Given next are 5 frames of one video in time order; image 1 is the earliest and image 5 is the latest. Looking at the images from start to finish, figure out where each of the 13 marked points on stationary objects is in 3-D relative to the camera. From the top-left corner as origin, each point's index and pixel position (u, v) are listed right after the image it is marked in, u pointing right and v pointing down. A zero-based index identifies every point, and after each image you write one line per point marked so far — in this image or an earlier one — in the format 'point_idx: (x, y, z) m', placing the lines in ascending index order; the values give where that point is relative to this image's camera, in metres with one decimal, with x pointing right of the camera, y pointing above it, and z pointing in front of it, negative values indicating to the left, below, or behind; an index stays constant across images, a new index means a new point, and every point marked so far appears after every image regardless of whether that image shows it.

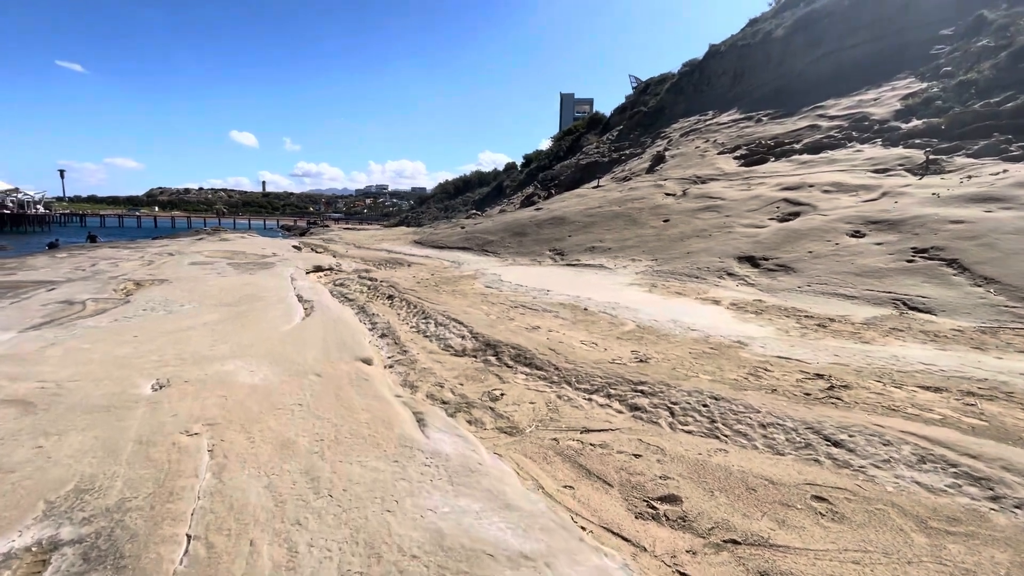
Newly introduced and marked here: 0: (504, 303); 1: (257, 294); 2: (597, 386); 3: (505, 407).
0: (-0.2, -0.3, +10.4) m
1: (-5.7, -0.1, +10.5) m
2: (+1.0, -1.2, +5.6) m
3: (-0.1, -1.3, +5.3) m
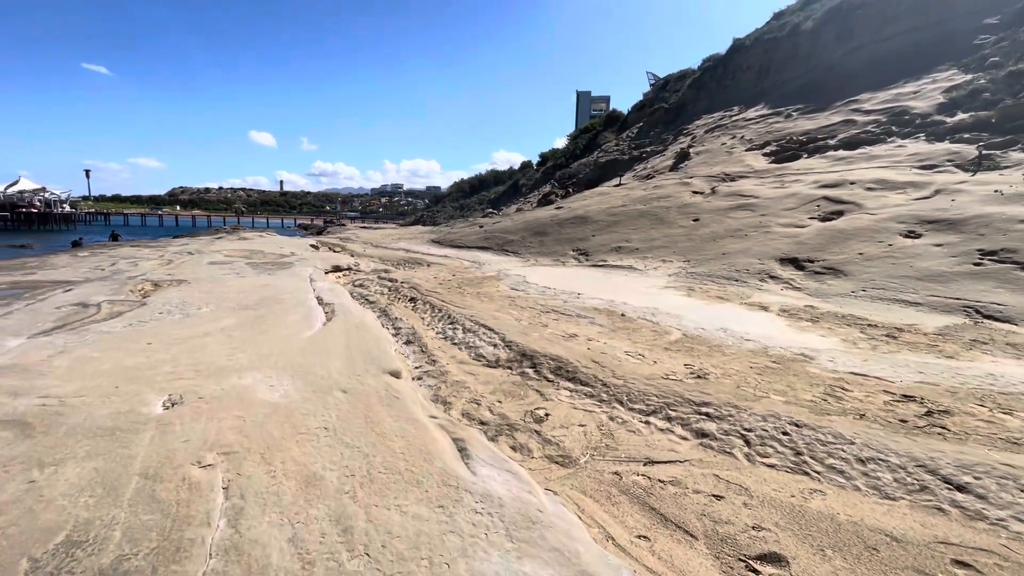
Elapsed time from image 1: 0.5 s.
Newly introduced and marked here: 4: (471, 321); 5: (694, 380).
0: (+0.4, -0.4, +9.9) m
1: (-5.0, -0.2, +10.1) m
2: (+1.5, -1.3, +5.0) m
3: (+0.4, -1.4, +4.7) m
4: (-0.8, -0.6, +8.9) m
5: (+2.1, -1.1, +5.5) m
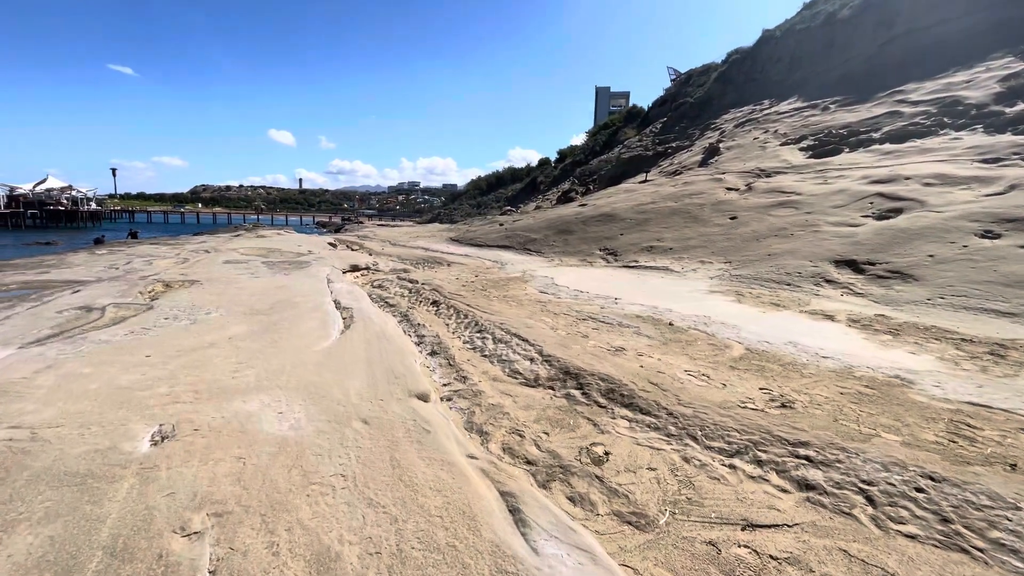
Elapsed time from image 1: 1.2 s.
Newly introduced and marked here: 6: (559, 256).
0: (+1.1, -0.5, +9.0) m
1: (-4.4, -0.2, +9.4) m
2: (+1.9, -1.4, +4.1) m
3: (+0.8, -1.5, +3.9) m
4: (-0.2, -0.7, +8.1) m
5: (+2.6, -1.2, +4.6) m
6: (+1.9, +1.3, +19.4) m
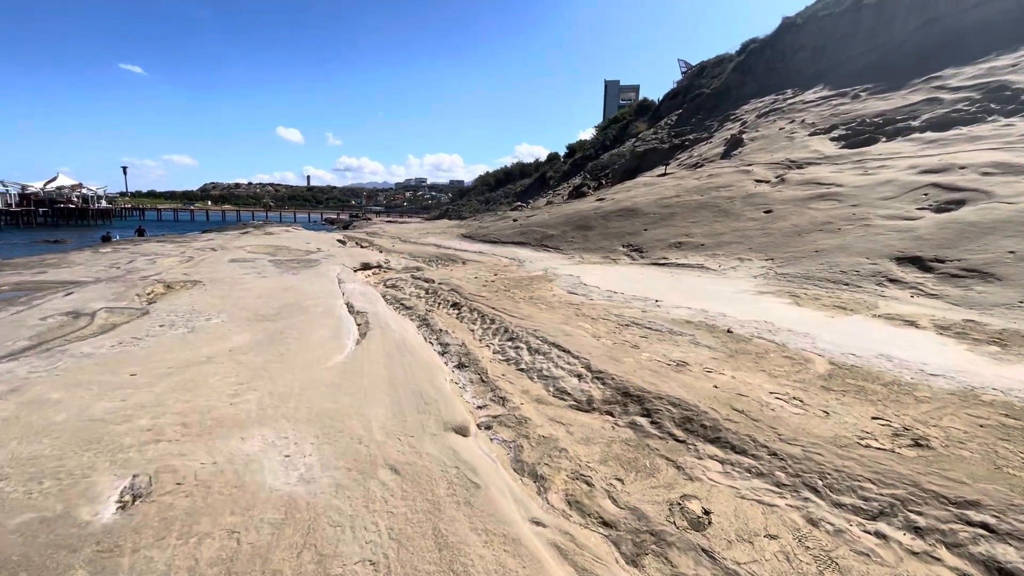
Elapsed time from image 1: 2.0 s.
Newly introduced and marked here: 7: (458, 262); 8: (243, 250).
0: (+1.6, -0.5, +8.0) m
1: (-3.8, -0.3, +8.6) m
2: (+2.4, -1.4, +3.2) m
3: (+1.3, -1.6, +2.9) m
4: (+0.4, -0.7, +7.2) m
5: (+3.1, -1.2, +3.7) m
6: (+2.6, +1.3, +18.4) m
7: (-2.1, +1.0, +18.5) m
8: (-10.9, +1.5, +19.3) m
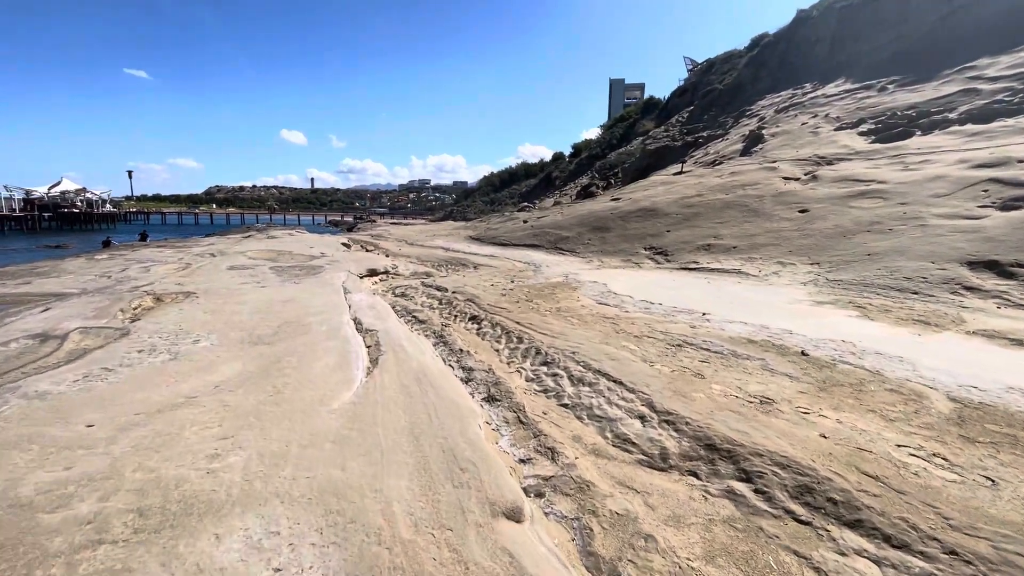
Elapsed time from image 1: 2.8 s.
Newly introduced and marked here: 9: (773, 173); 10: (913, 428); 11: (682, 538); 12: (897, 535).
0: (+2.1, -0.7, +7.0) m
1: (-3.4, -0.5, +7.6) m
2: (+2.9, -1.6, +2.1) m
3: (+1.7, -1.8, +1.9) m
4: (+0.8, -0.9, +6.2) m
5: (+3.5, -1.4, +2.6) m
6: (+3.2, +1.1, +17.3) m
7: (-1.6, +0.8, +17.5) m
8: (-10.4, +1.2, +18.4) m
9: (+10.7, +4.8, +19.6) m
10: (+3.4, -1.2, +4.0) m
11: (+1.1, -1.6, +3.0) m
12: (+2.3, -1.5, +2.9) m
